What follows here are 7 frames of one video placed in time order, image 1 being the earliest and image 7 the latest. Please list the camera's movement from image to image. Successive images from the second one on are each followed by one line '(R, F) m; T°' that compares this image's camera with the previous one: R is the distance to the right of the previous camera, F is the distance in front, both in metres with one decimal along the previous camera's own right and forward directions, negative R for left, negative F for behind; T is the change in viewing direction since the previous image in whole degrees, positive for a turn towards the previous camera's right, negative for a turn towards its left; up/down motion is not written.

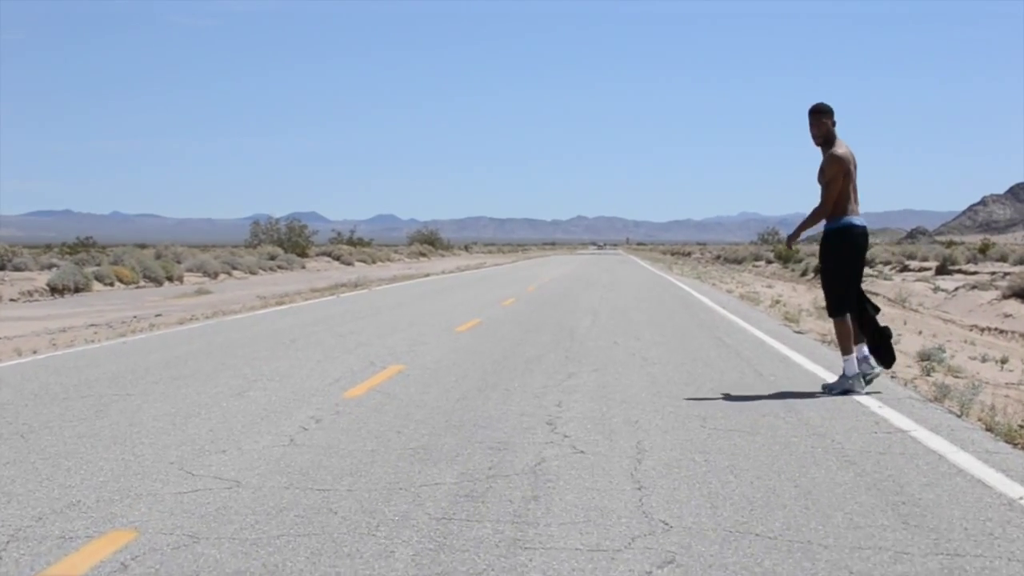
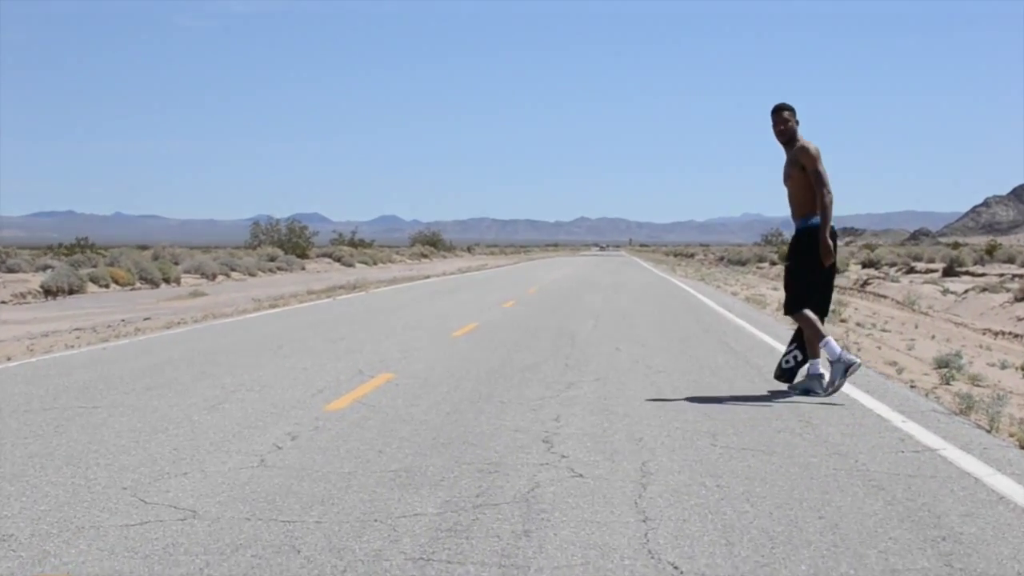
(+0.1, +0.7) m; 0°
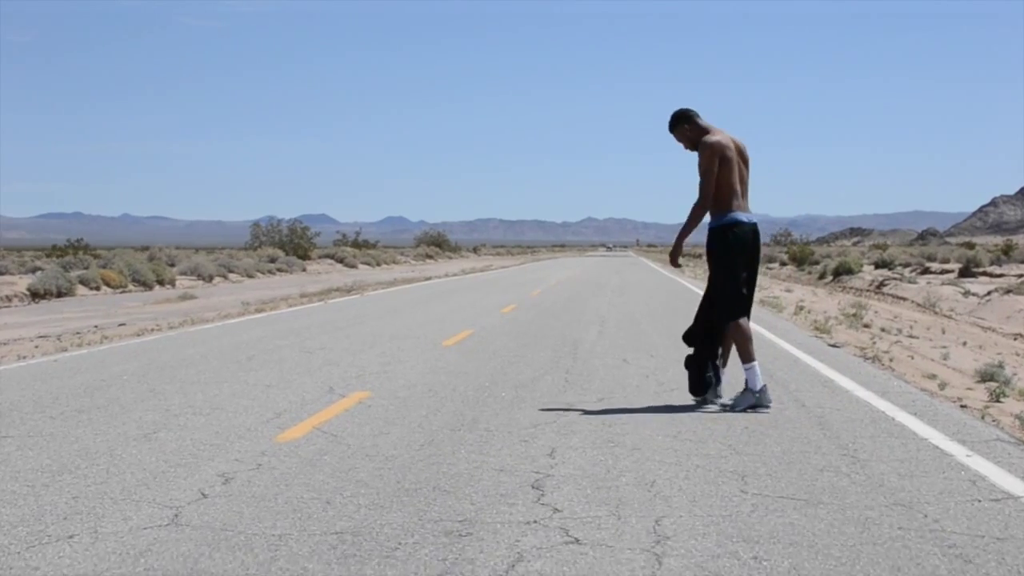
(+0.1, +1.5) m; 0°
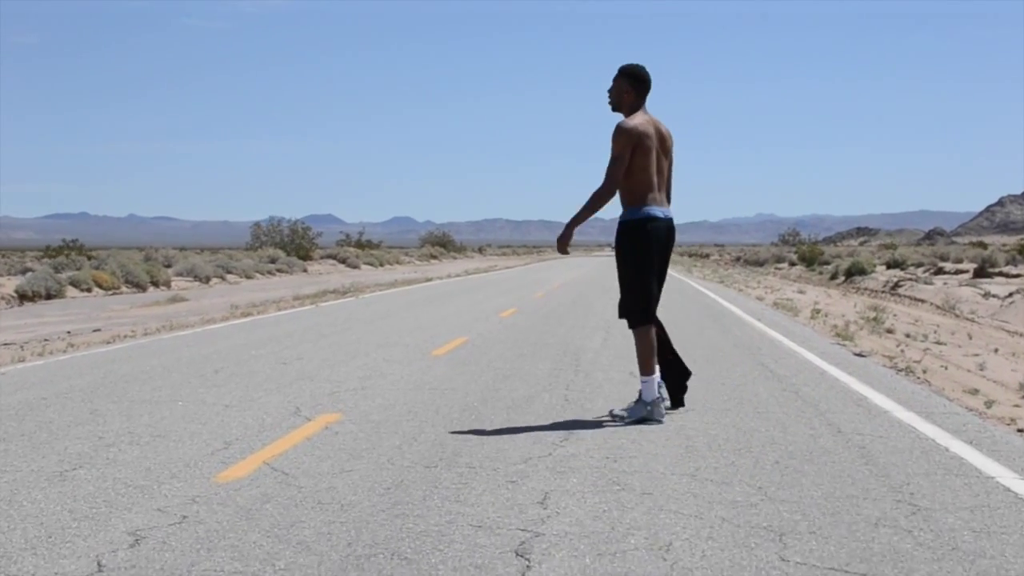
(+0.1, +1.3) m; 0°
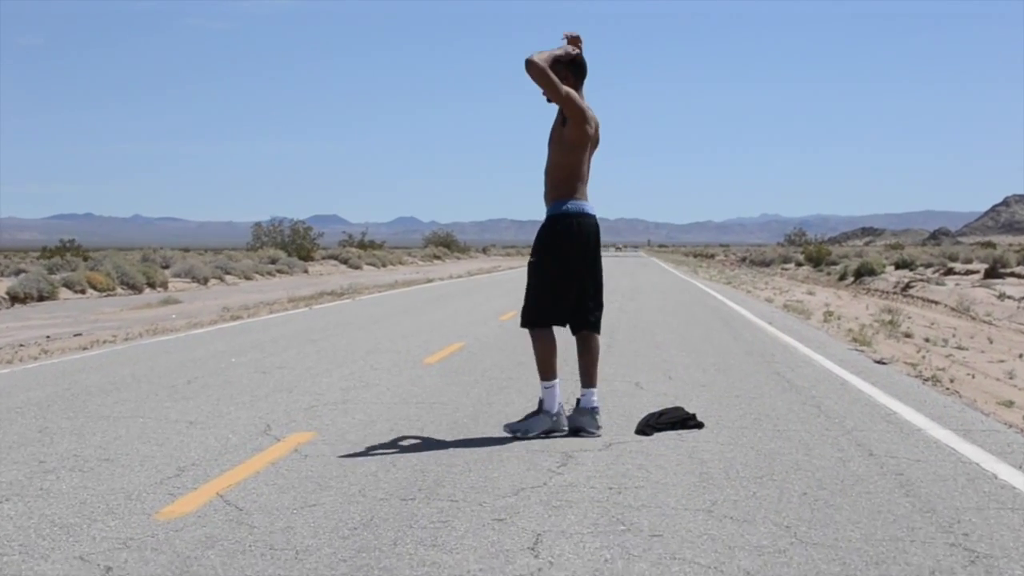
(+0.1, +0.9) m; 0°
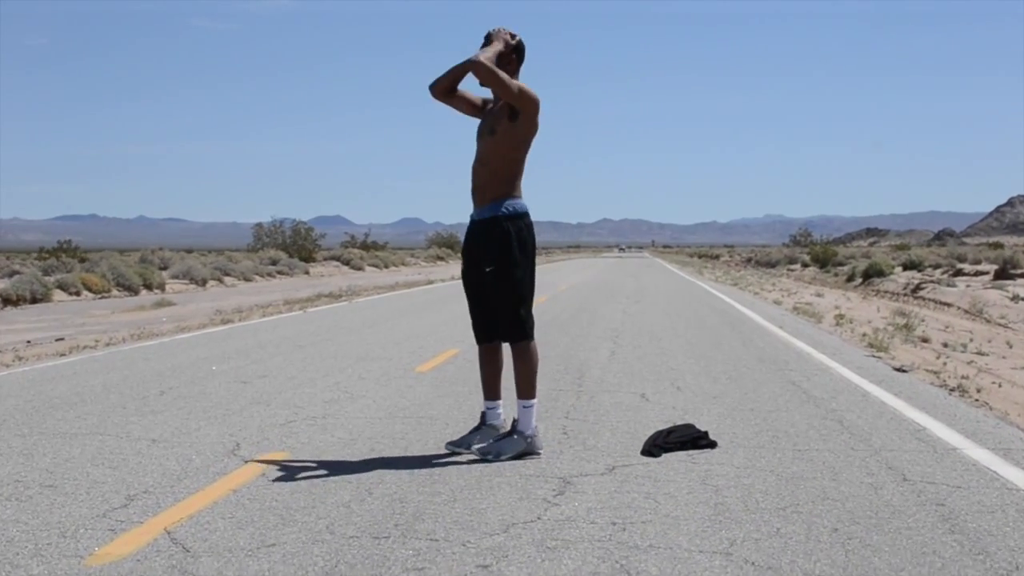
(+0.1, +0.8) m; 0°
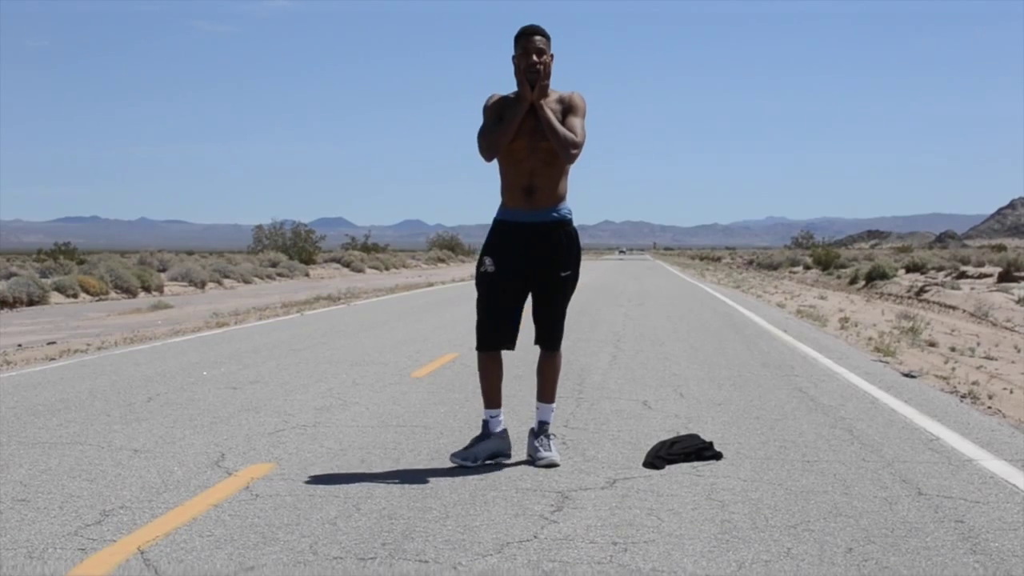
(0.0, +0.3) m; 0°
